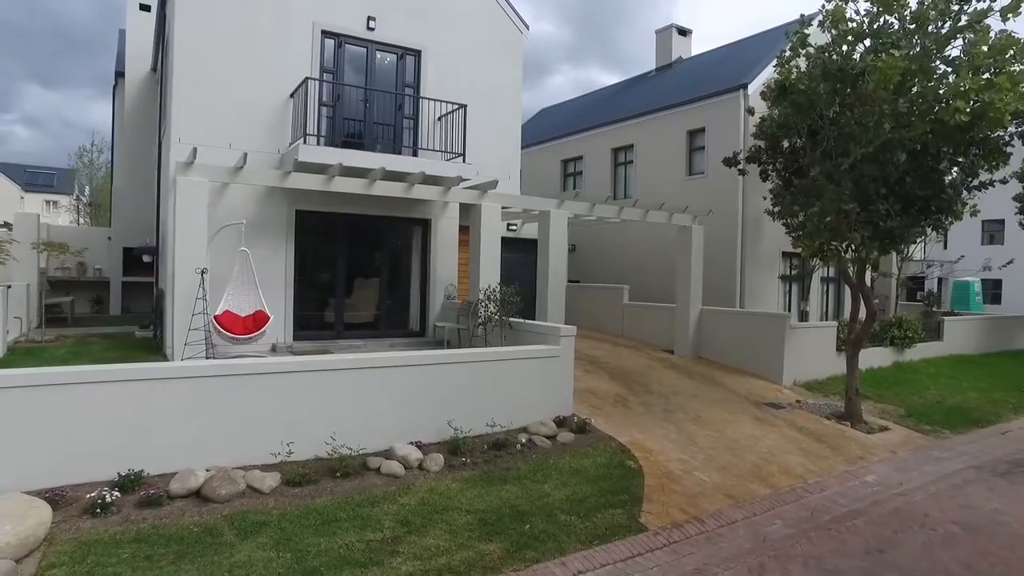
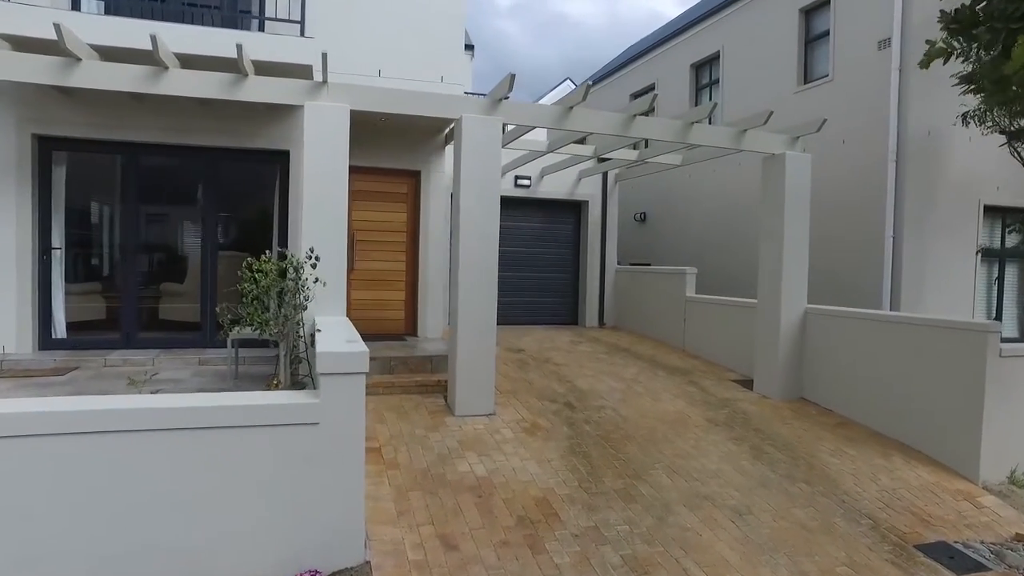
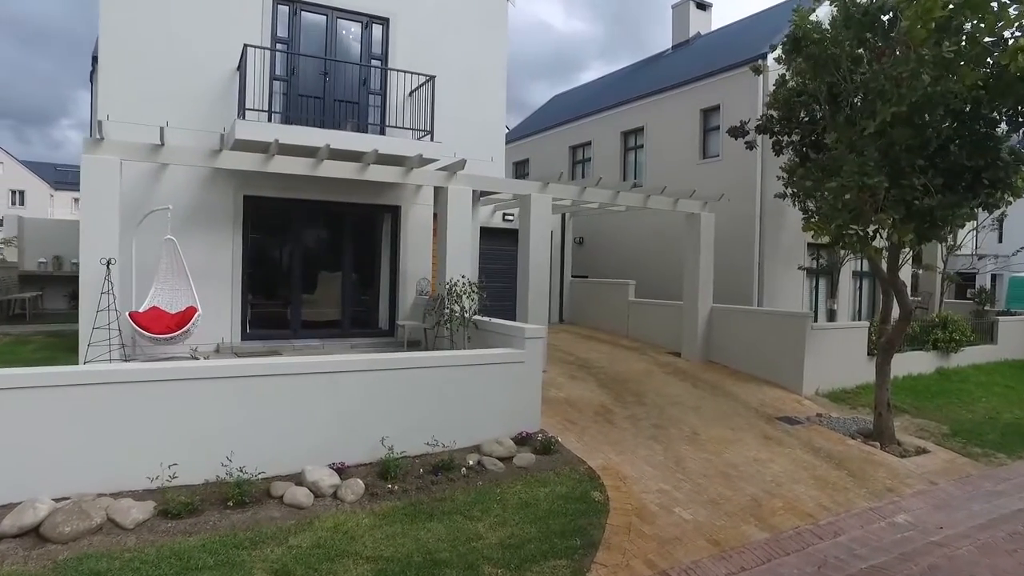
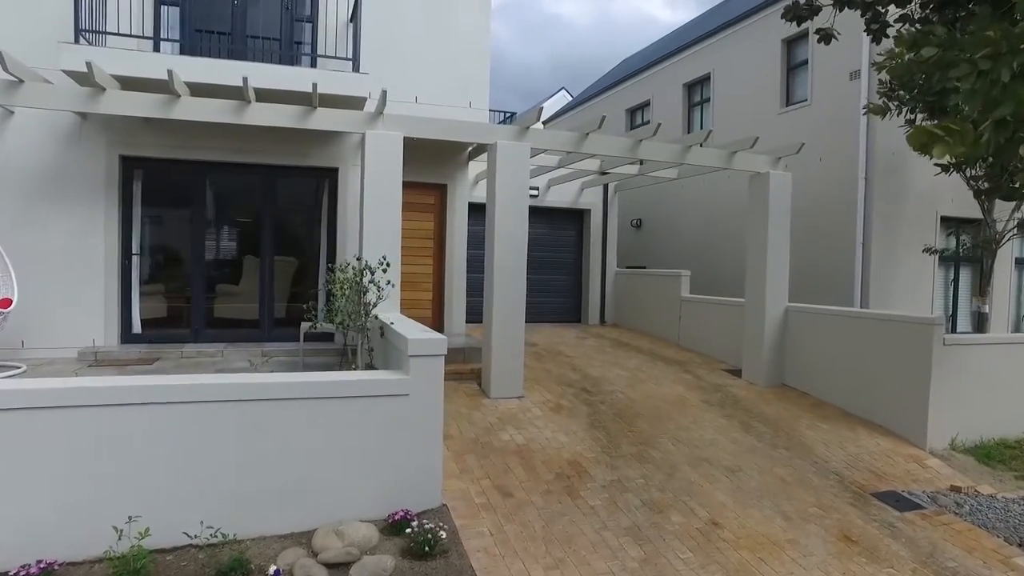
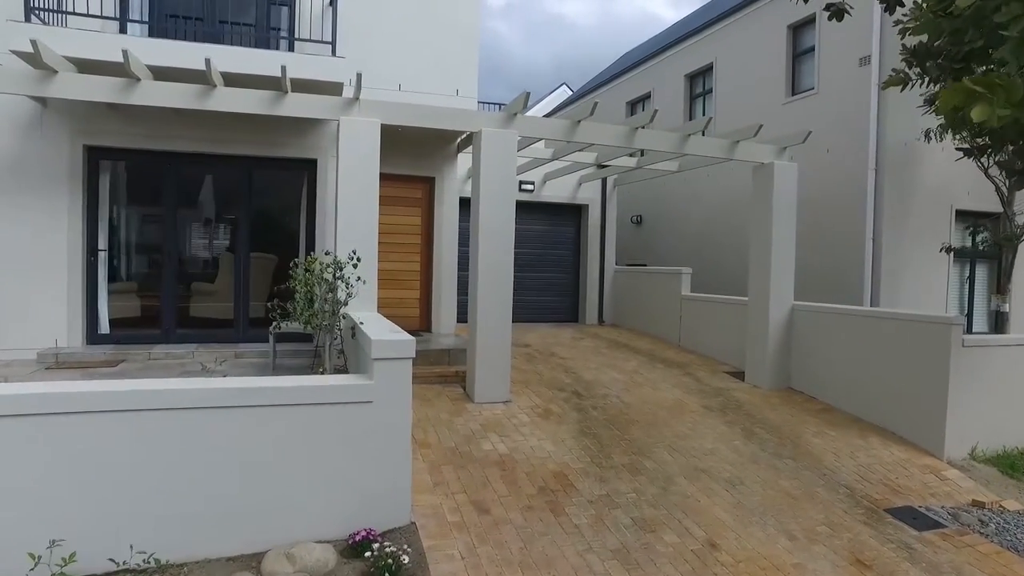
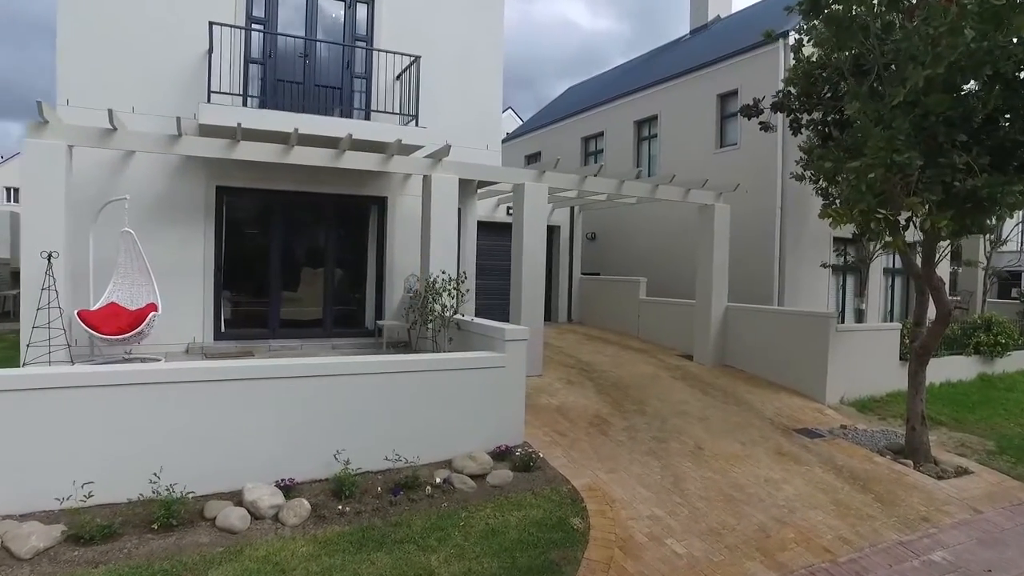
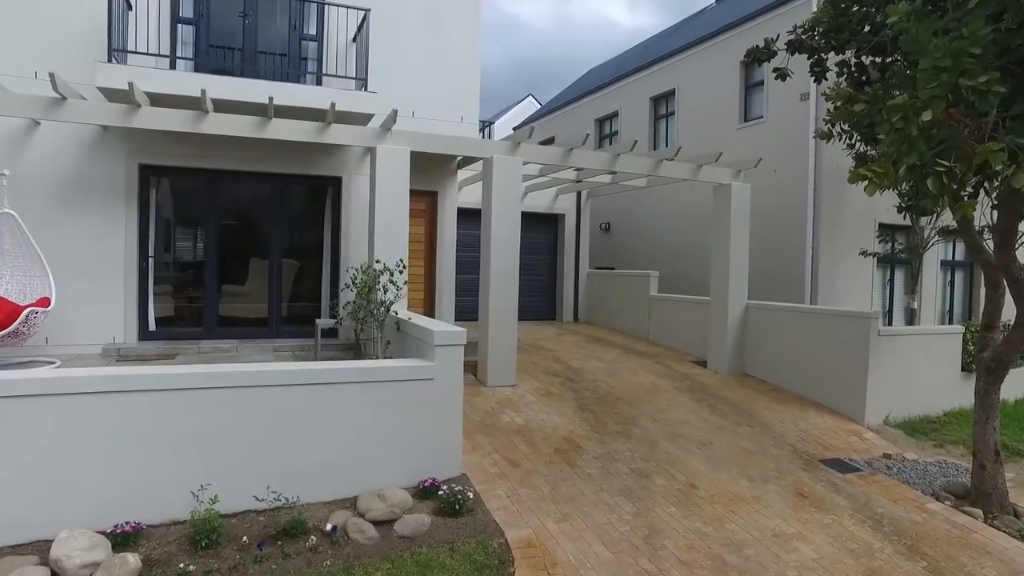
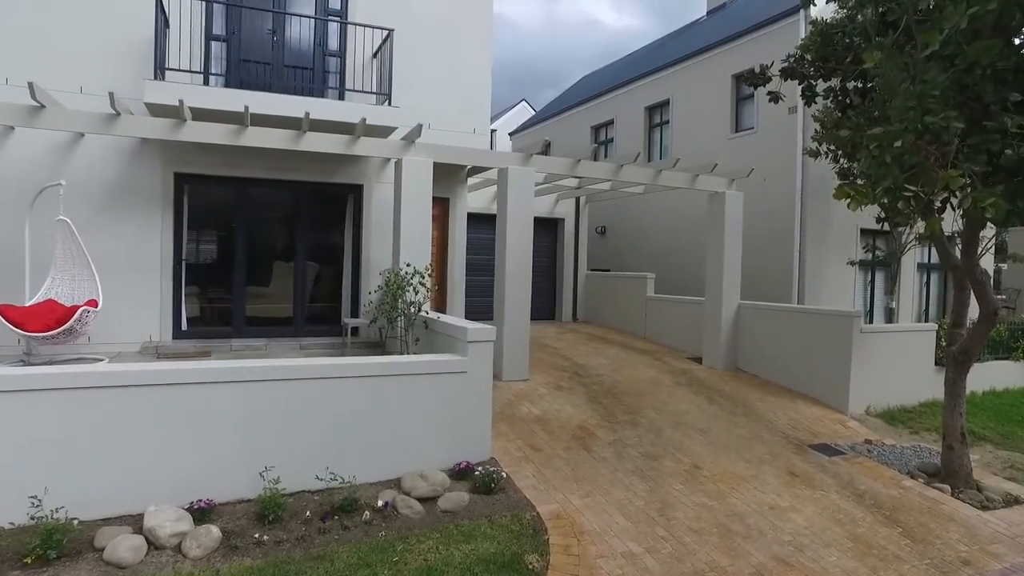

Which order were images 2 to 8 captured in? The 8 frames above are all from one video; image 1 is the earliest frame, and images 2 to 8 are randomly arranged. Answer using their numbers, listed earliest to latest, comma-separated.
3, 6, 8, 7, 4, 5, 2
